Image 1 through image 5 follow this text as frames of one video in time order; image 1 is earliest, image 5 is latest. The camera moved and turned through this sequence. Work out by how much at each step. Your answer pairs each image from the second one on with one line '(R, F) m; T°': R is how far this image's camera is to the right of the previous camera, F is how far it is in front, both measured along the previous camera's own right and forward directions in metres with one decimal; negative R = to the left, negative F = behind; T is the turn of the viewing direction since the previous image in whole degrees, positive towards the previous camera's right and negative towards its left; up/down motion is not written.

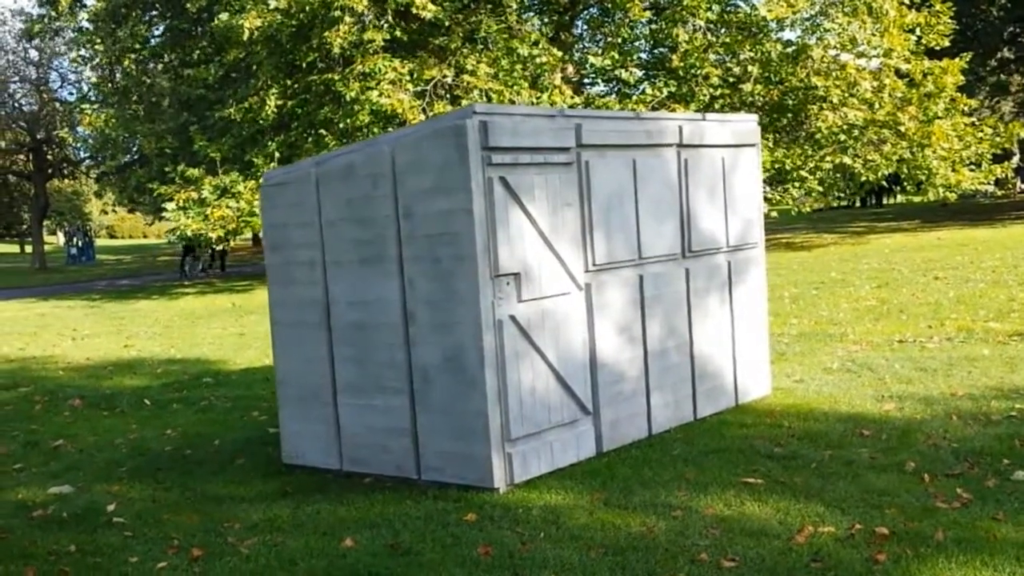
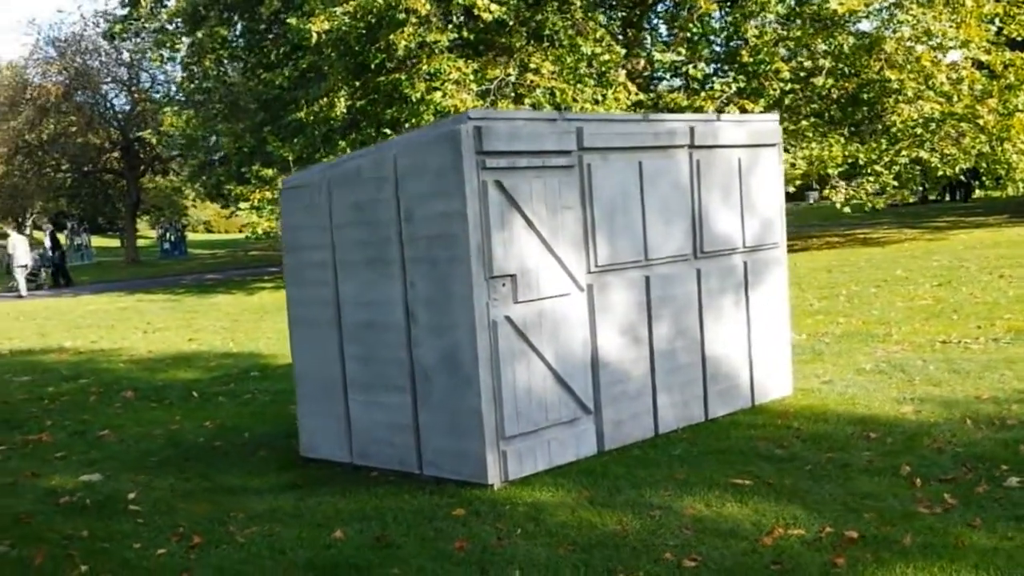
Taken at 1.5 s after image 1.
(+0.6, -0.1) m; -5°
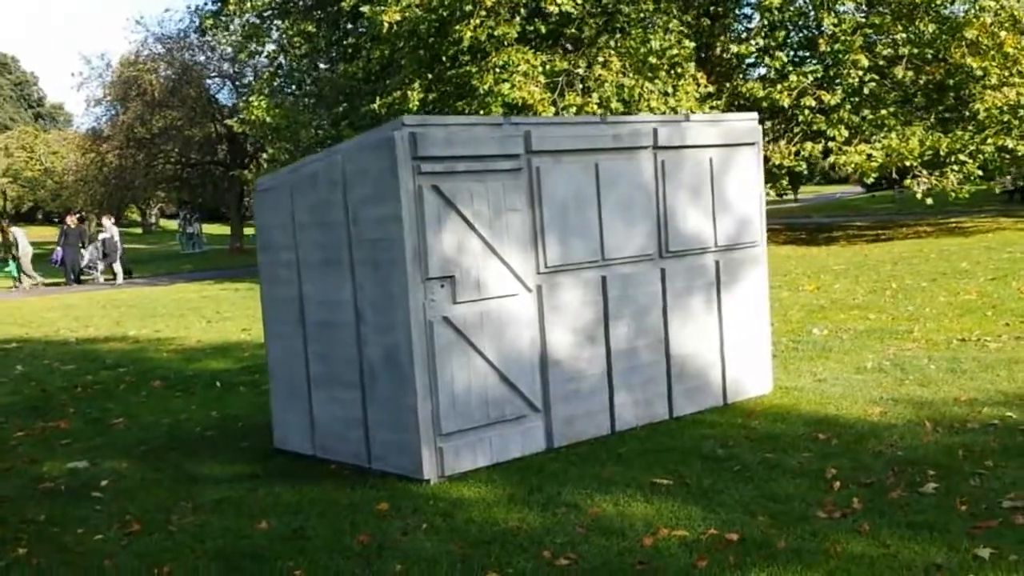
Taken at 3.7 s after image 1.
(+1.1, -0.1) m; -6°
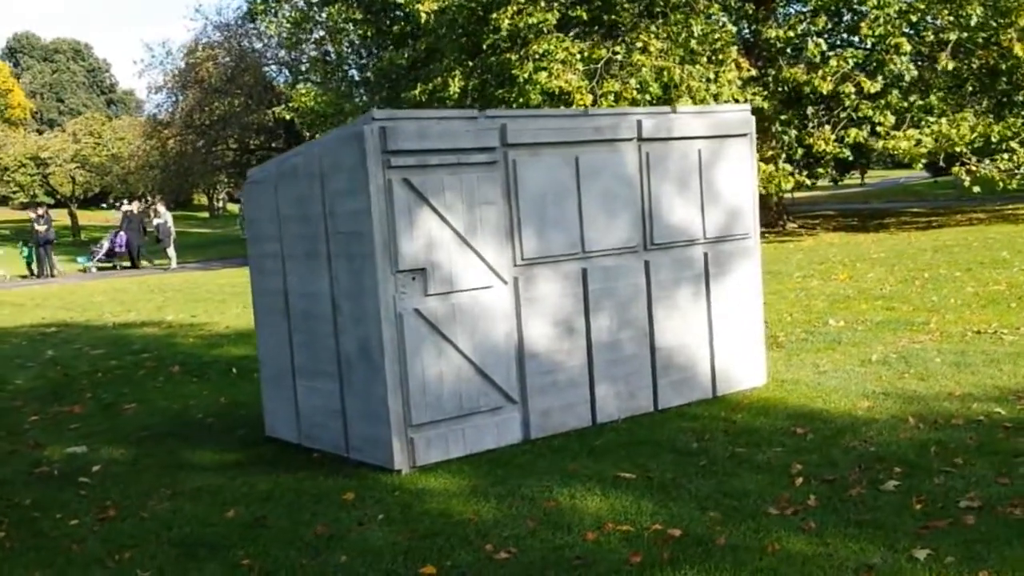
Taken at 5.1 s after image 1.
(+0.6, 0.0) m; -3°
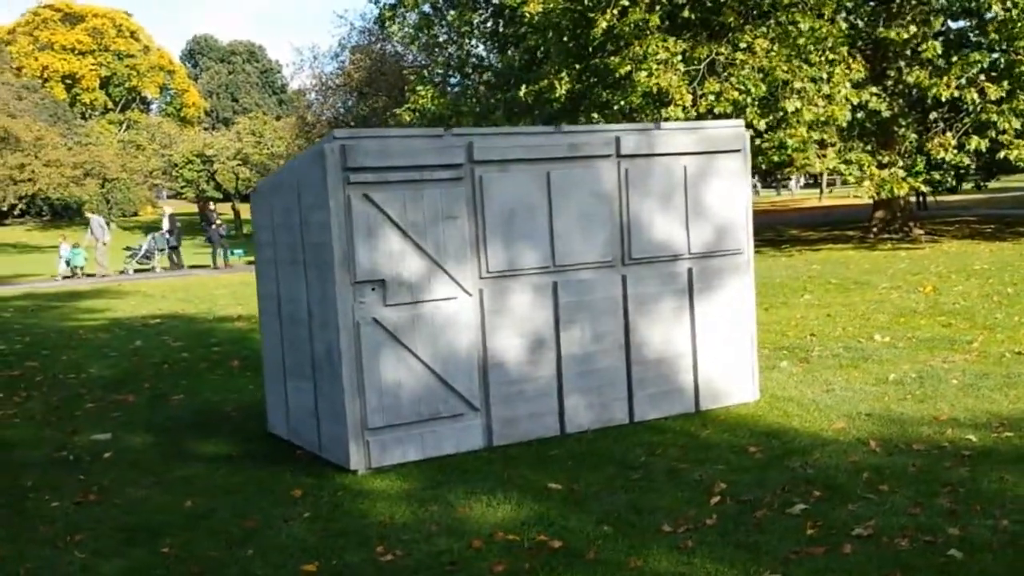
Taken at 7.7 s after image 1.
(+1.3, -0.2) m; -8°
